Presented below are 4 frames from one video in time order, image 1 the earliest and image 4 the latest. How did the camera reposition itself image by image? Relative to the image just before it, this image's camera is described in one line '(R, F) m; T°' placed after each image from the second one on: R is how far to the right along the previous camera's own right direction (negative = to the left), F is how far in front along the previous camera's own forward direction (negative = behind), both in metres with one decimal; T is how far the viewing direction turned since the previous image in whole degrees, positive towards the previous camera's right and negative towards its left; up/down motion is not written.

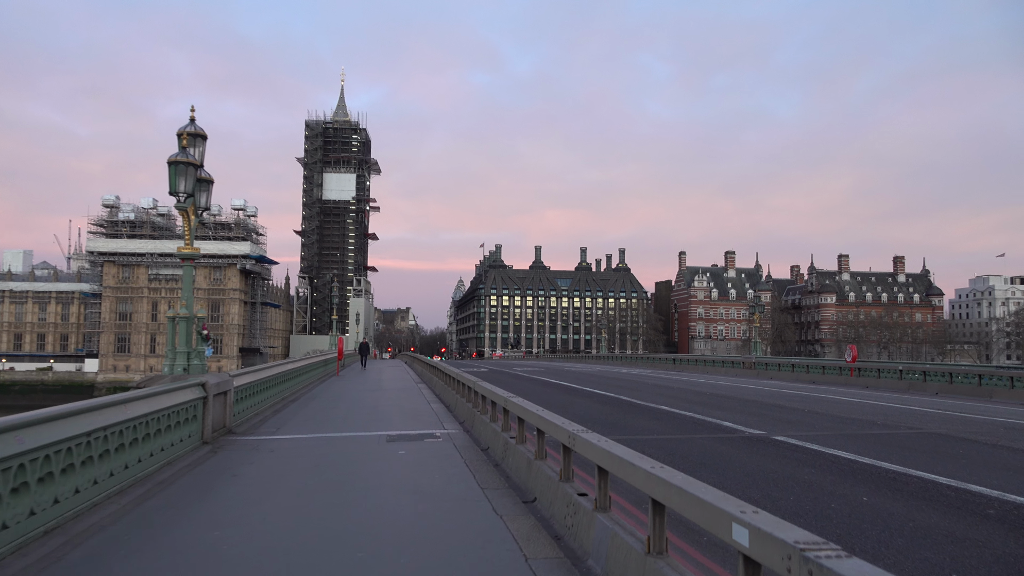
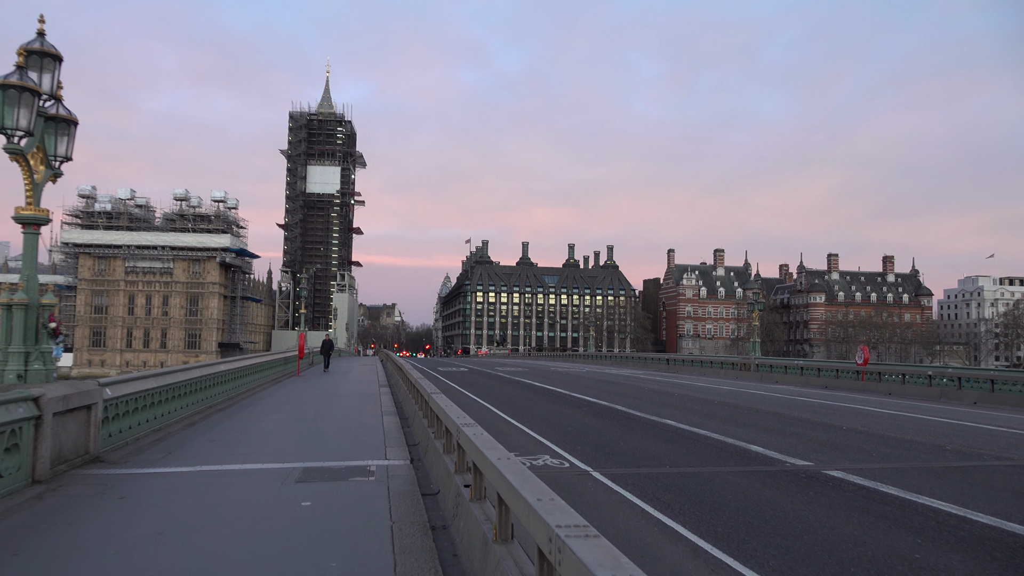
(+0.3, +3.0) m; +1°
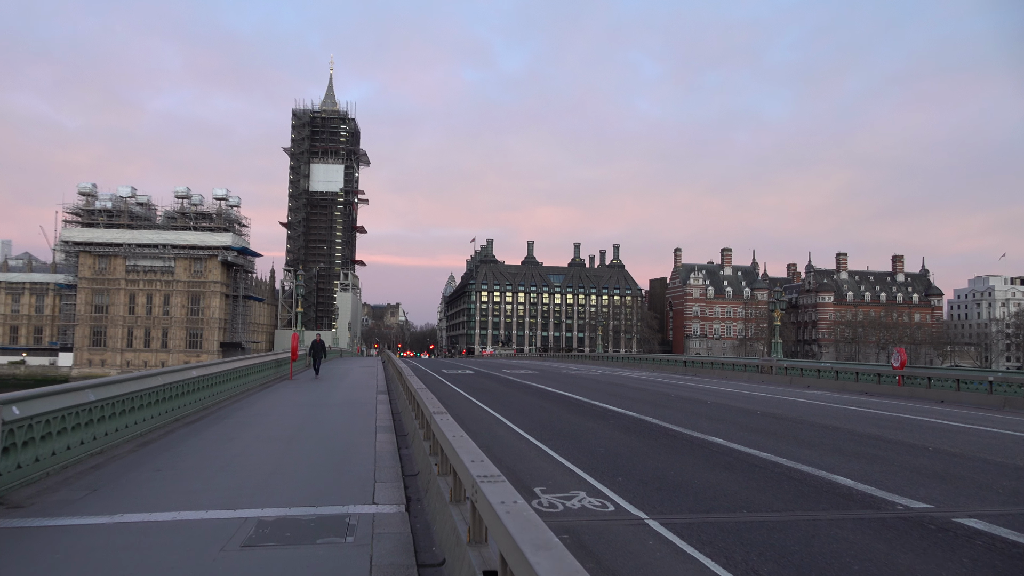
(-0.2, +2.1) m; 0°
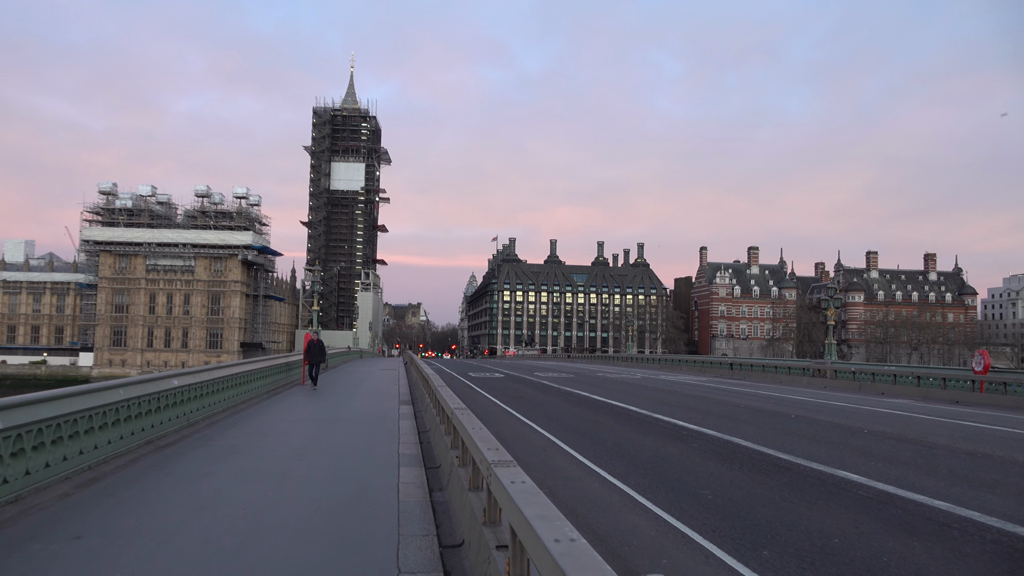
(-0.6, +2.8) m; -2°
